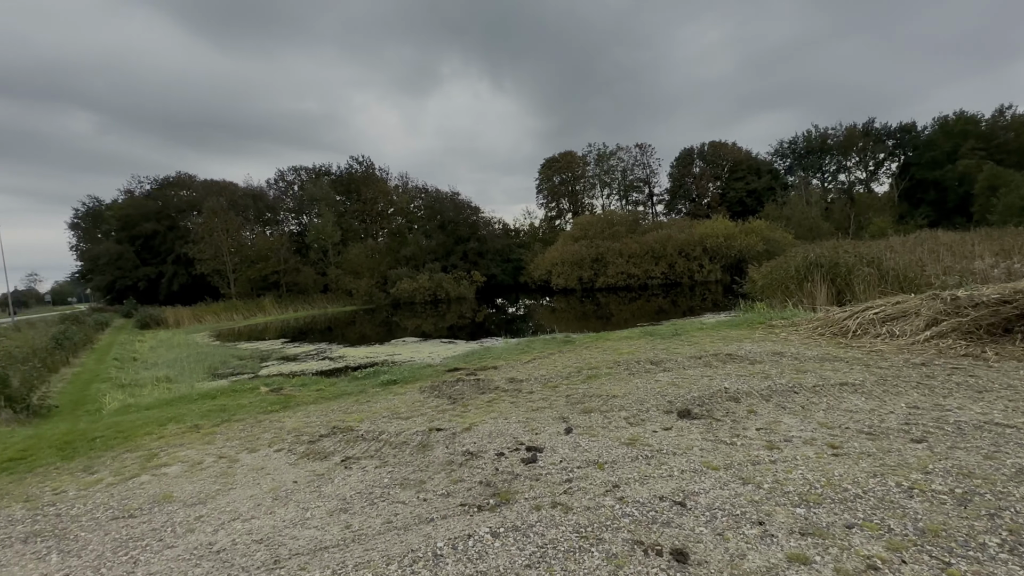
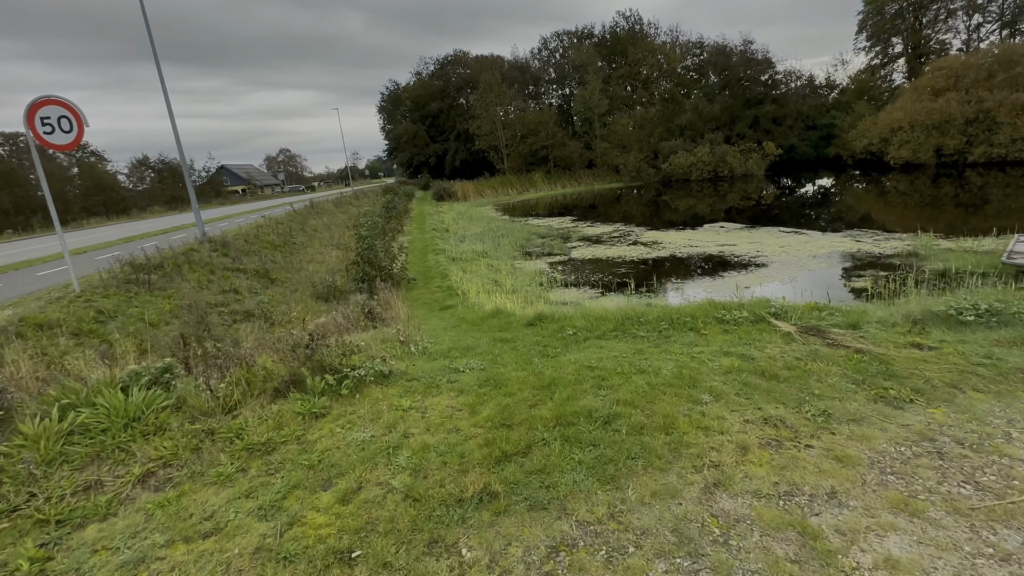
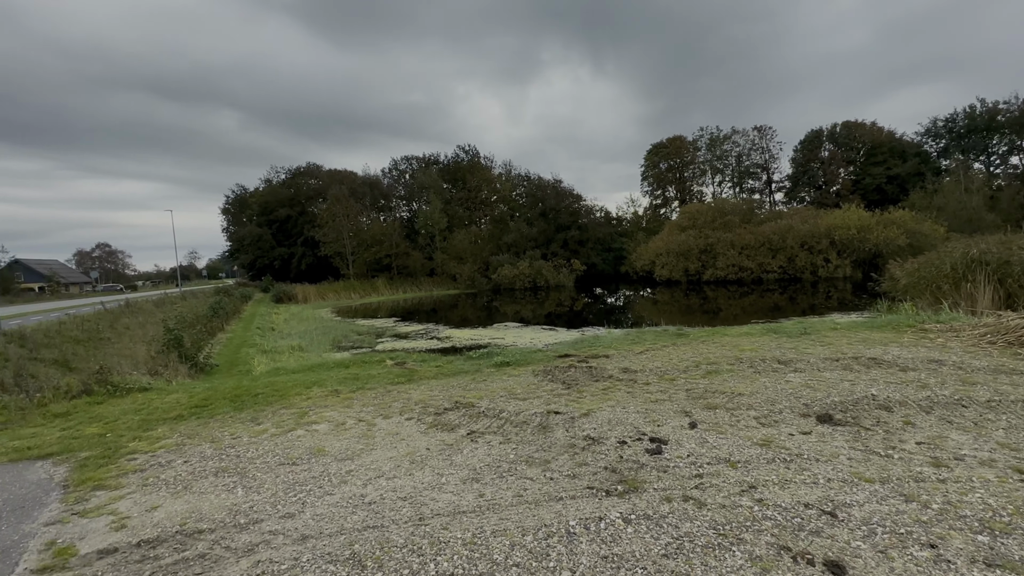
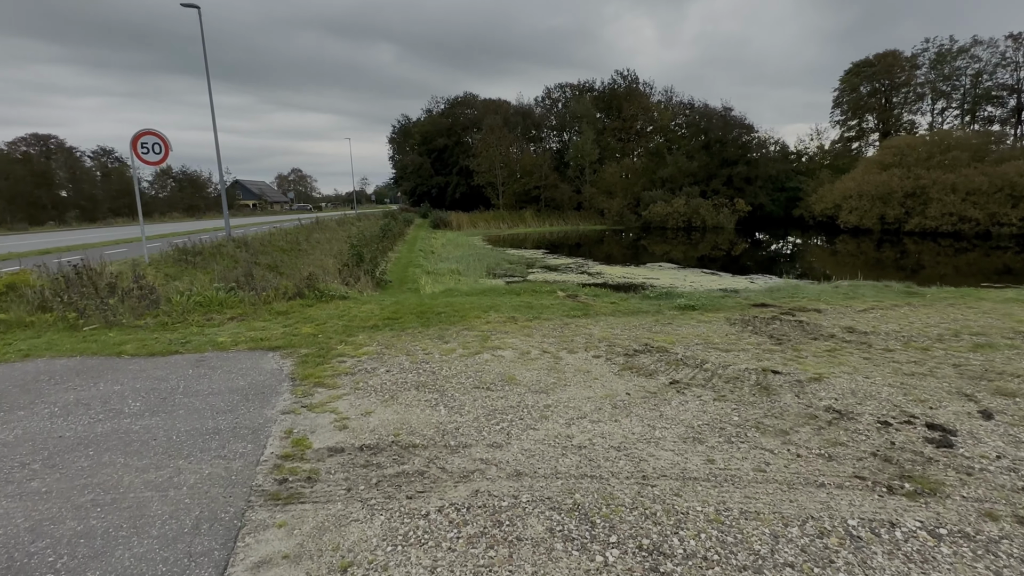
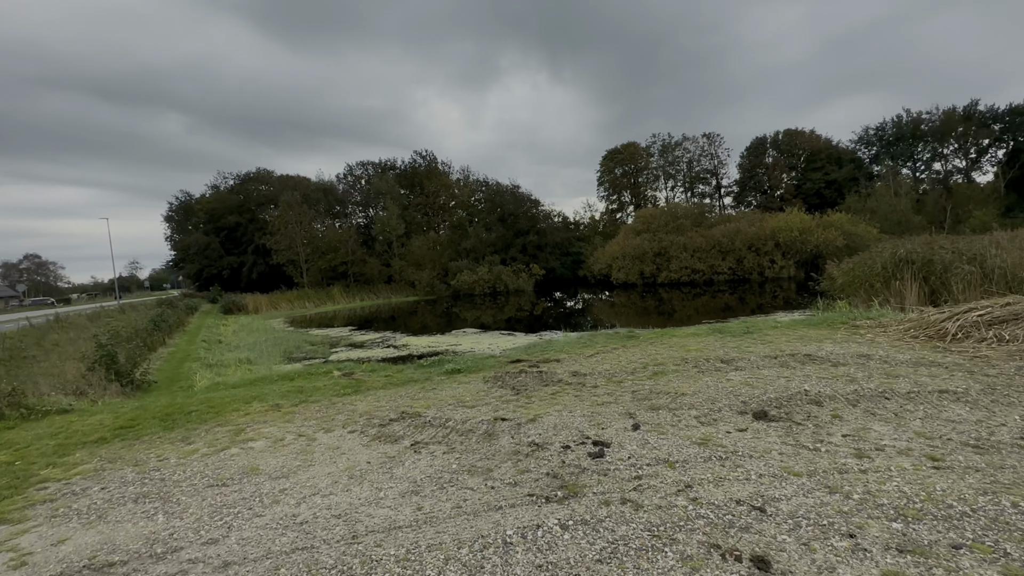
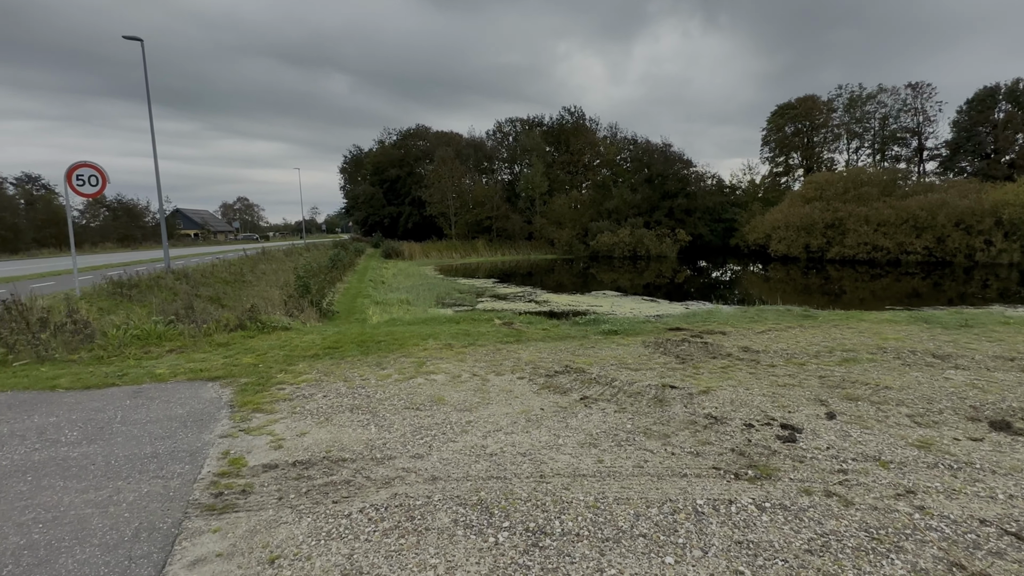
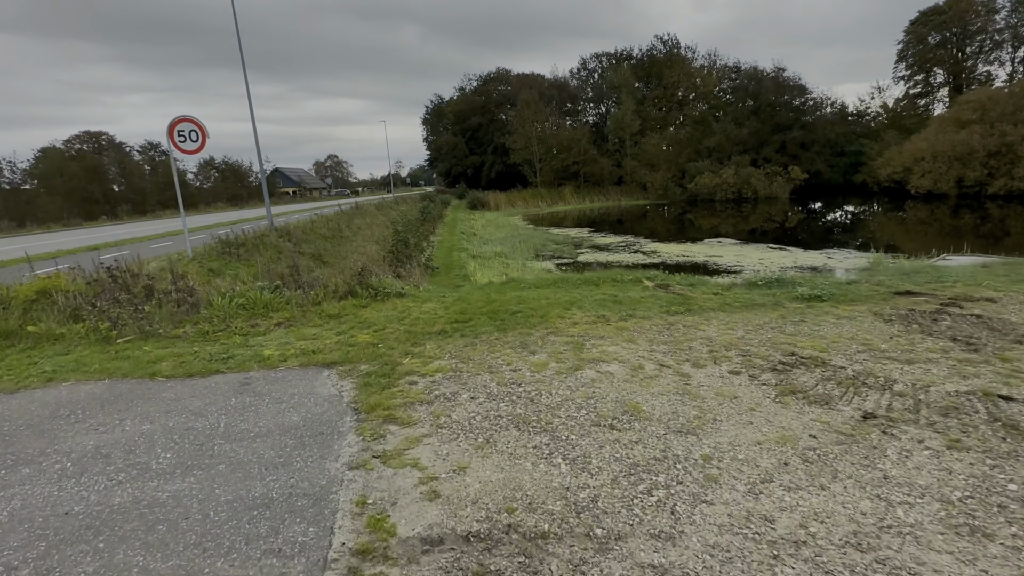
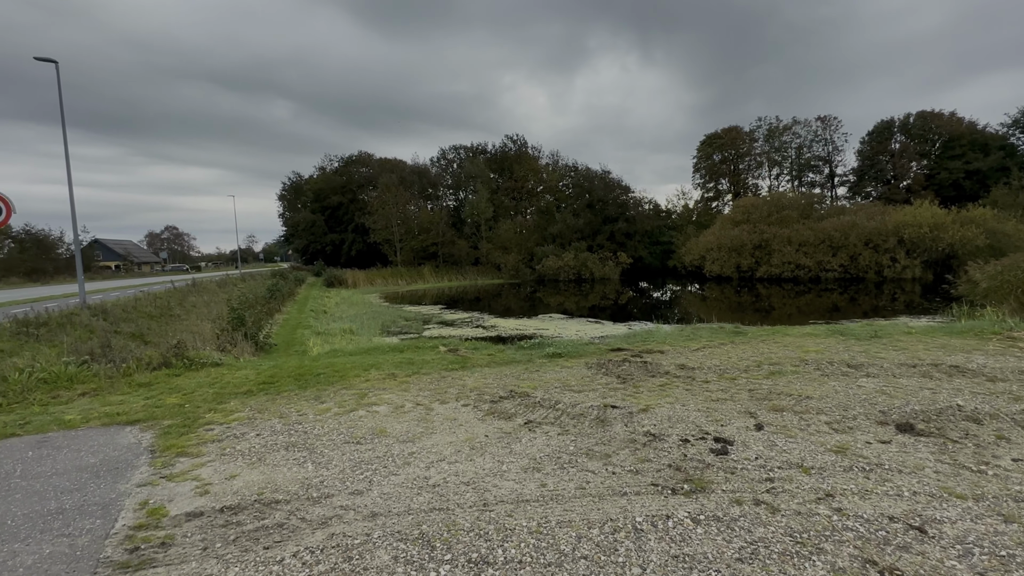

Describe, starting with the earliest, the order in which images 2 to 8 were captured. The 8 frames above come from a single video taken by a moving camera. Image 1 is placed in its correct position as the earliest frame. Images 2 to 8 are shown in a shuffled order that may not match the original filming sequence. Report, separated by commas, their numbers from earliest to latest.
5, 3, 8, 6, 4, 7, 2
